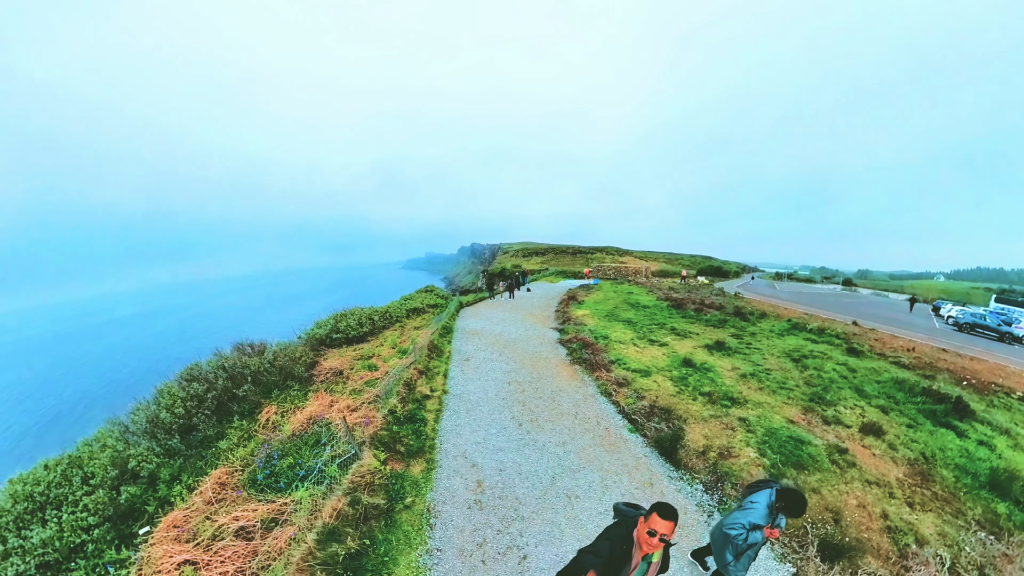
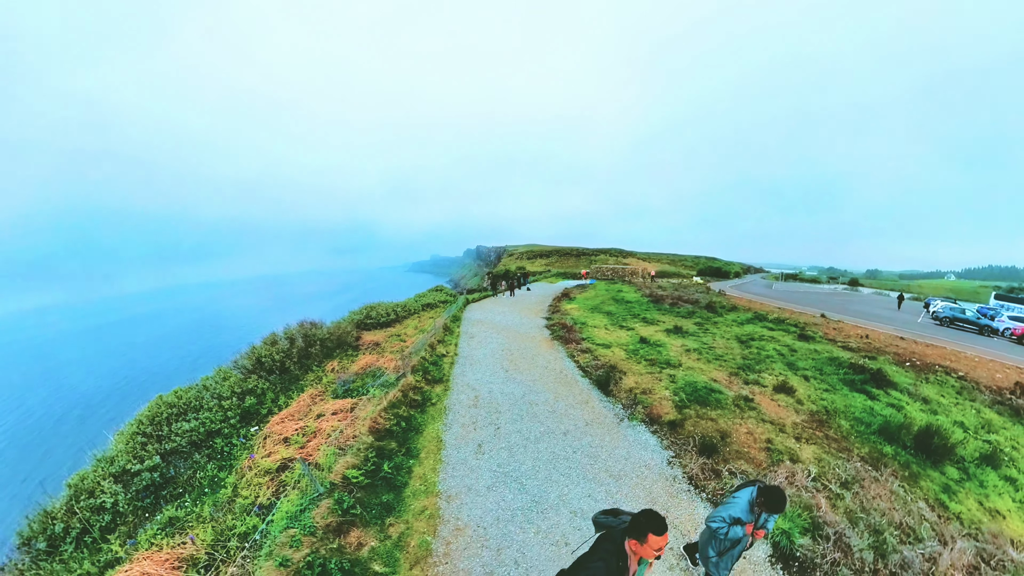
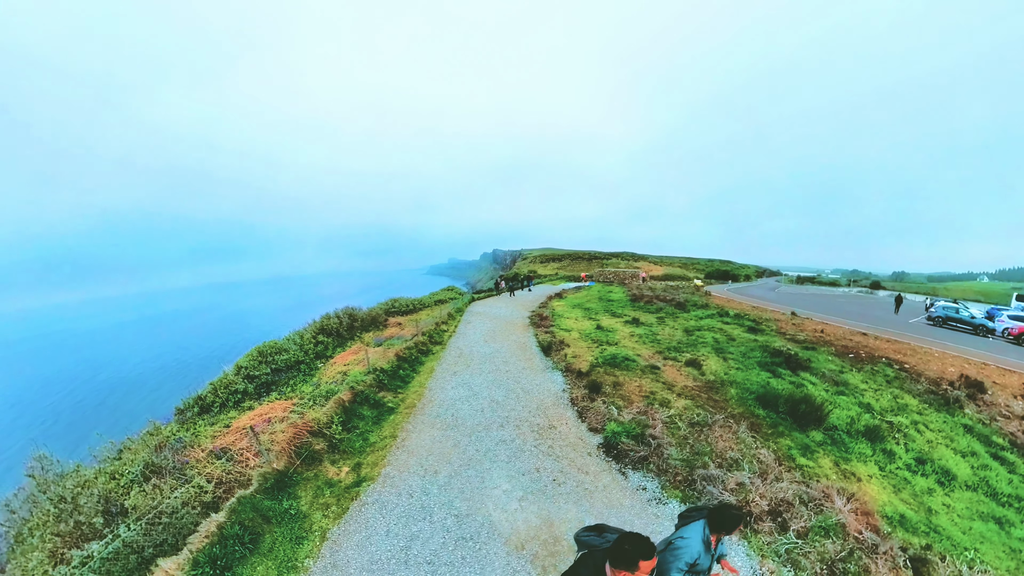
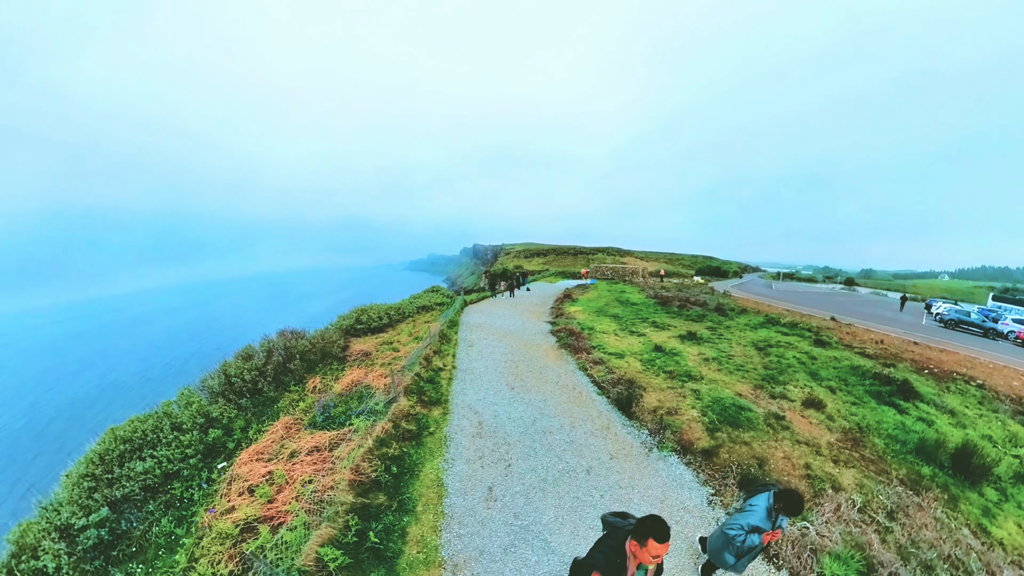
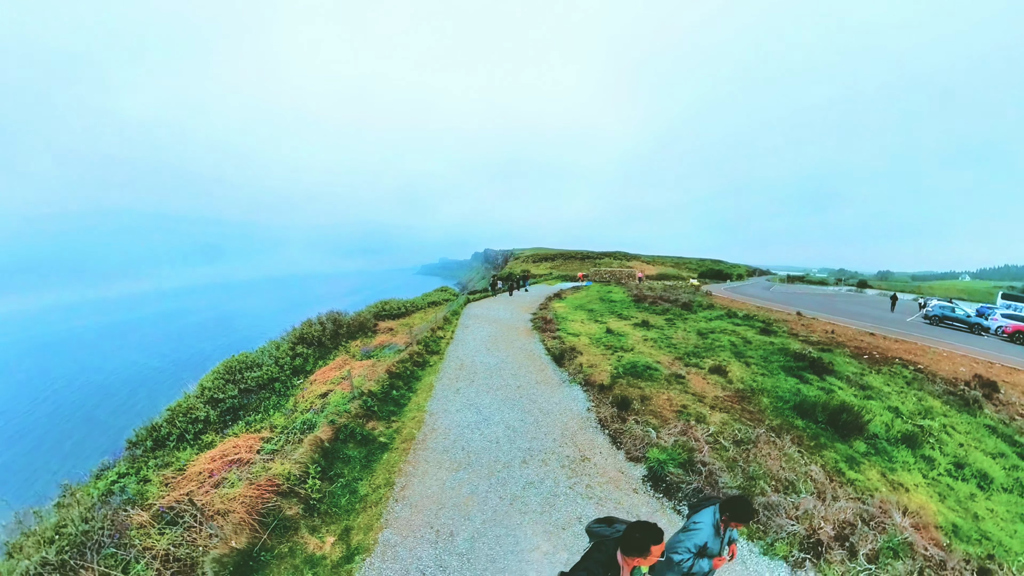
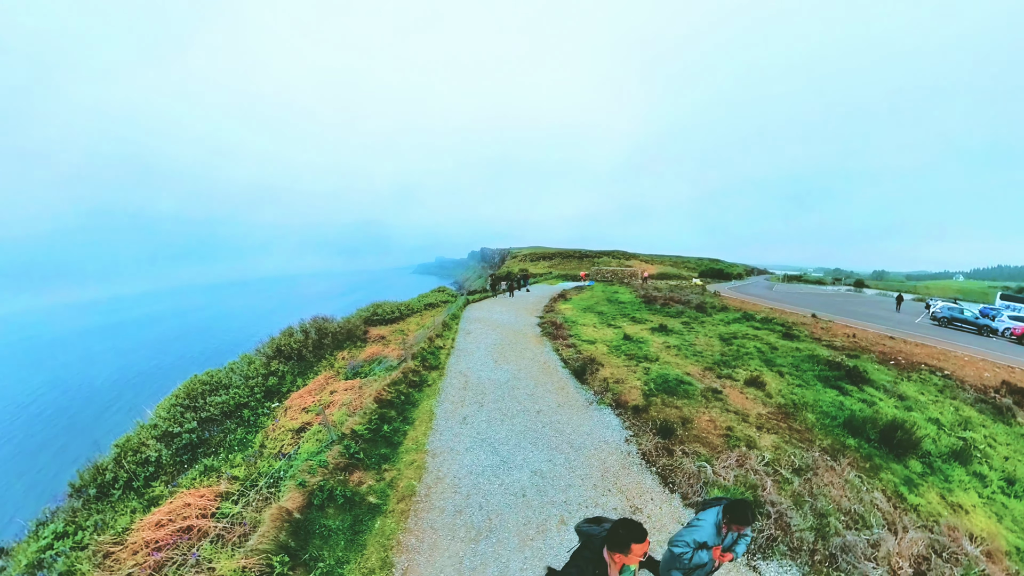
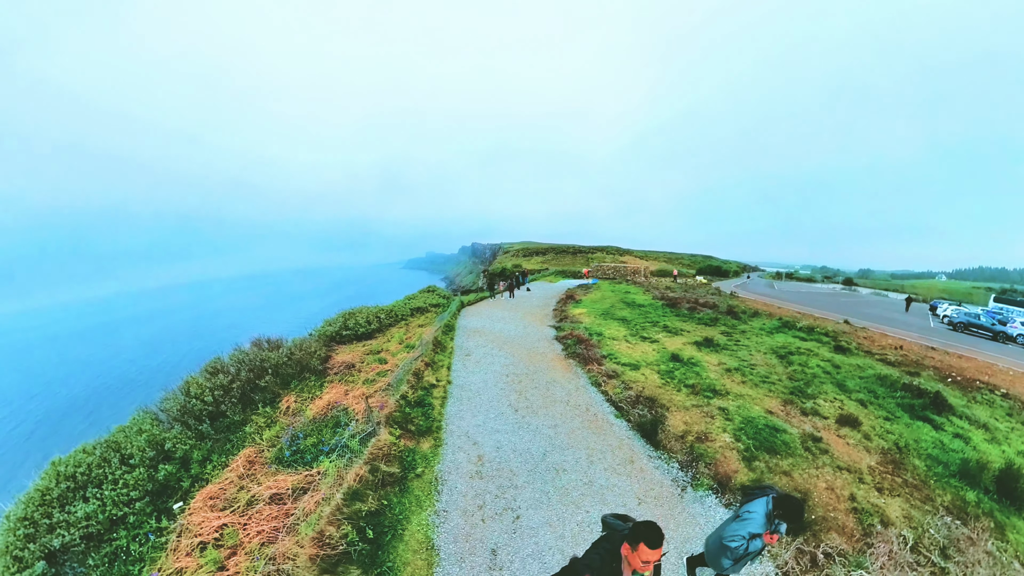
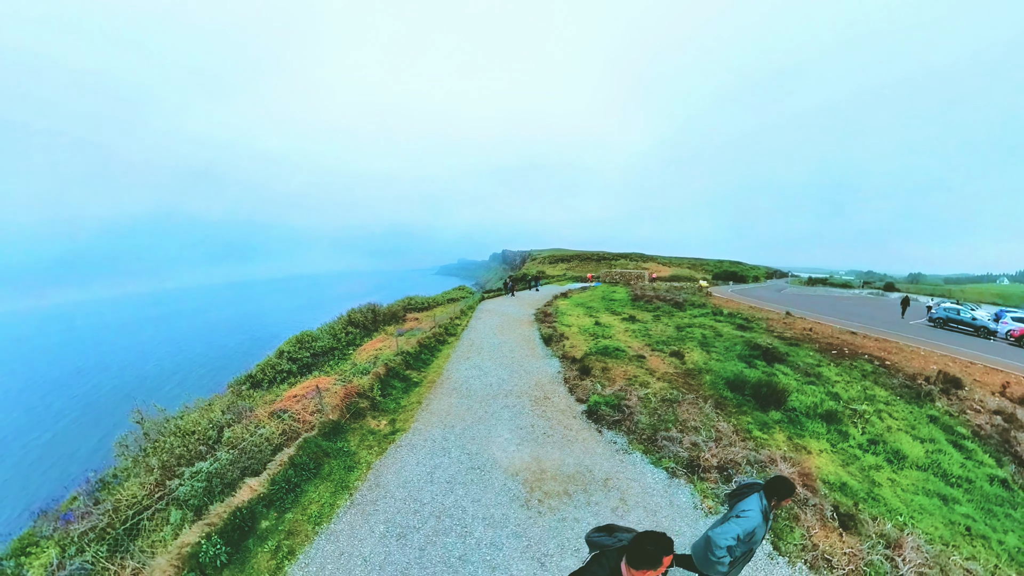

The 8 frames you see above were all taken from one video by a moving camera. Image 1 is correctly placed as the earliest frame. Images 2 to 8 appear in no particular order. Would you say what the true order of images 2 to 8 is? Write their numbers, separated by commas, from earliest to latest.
7, 4, 2, 6, 5, 3, 8
